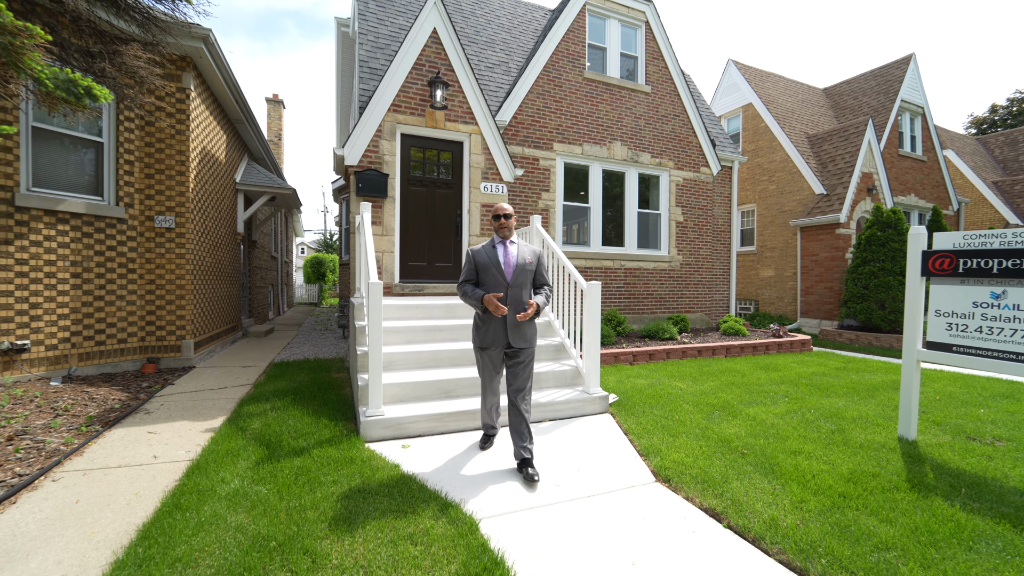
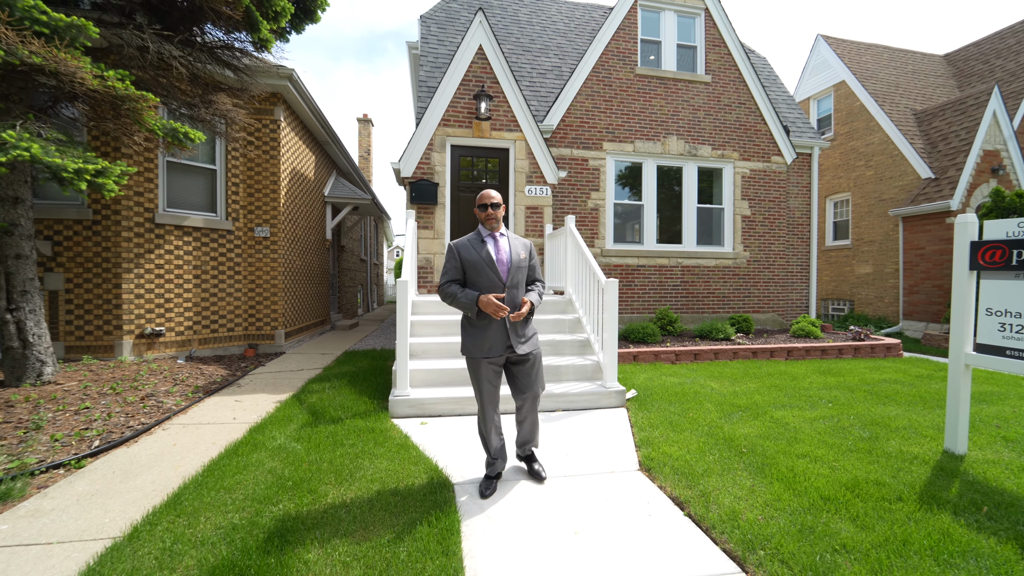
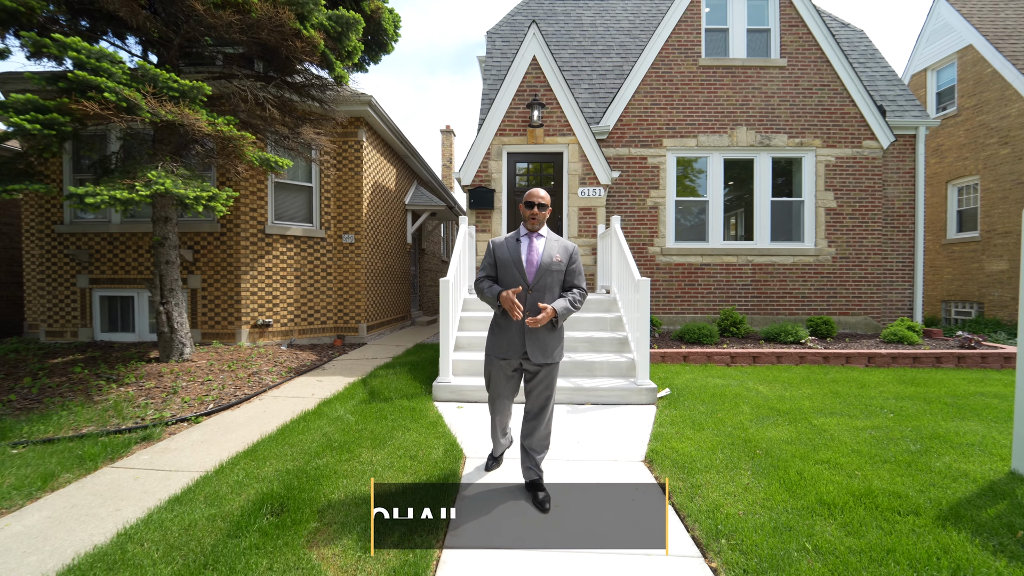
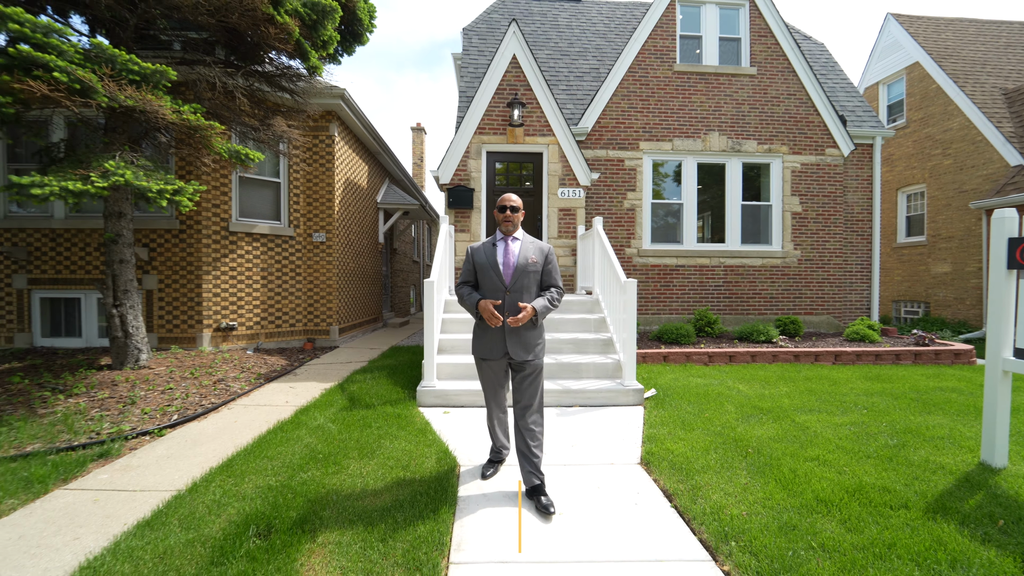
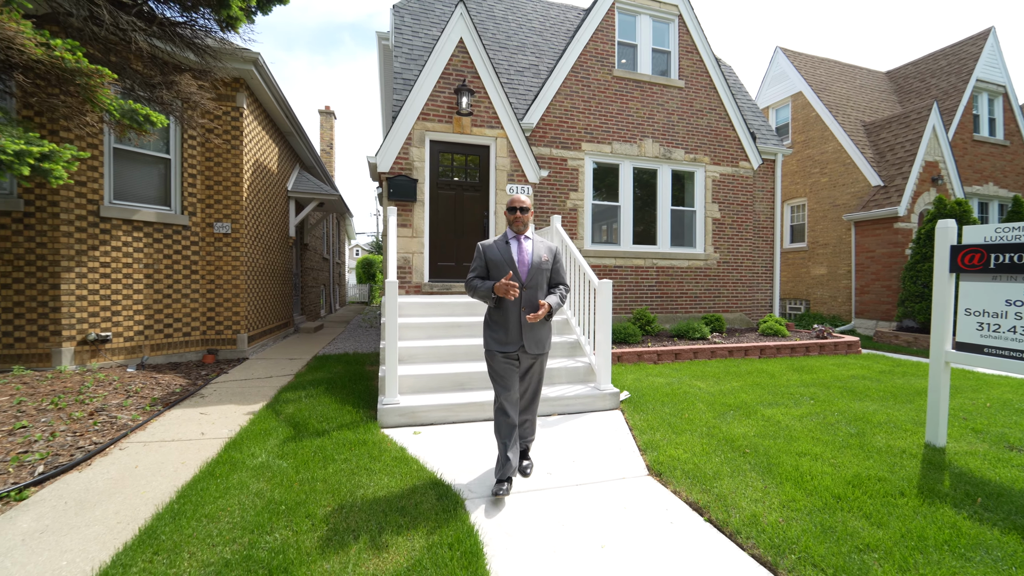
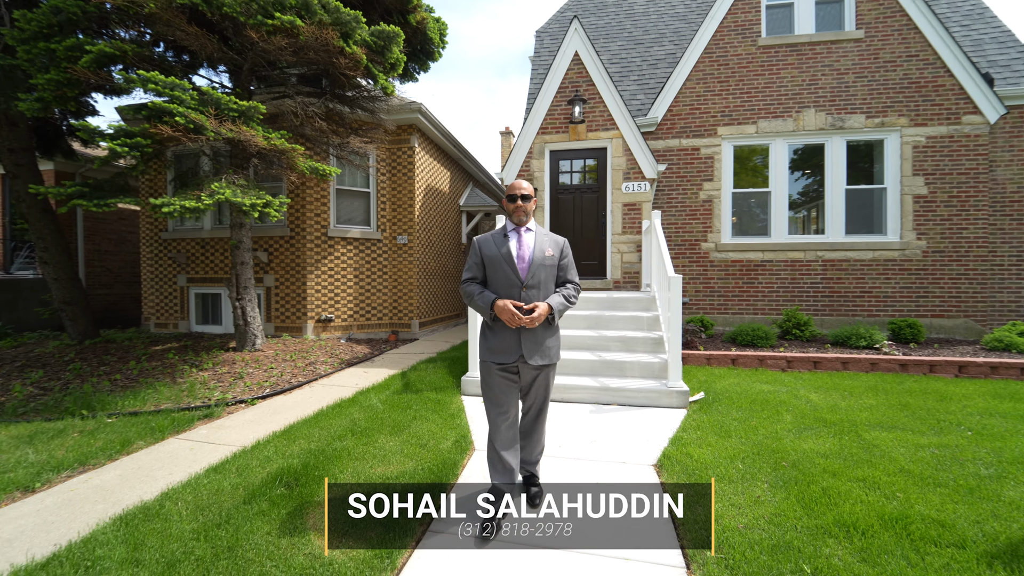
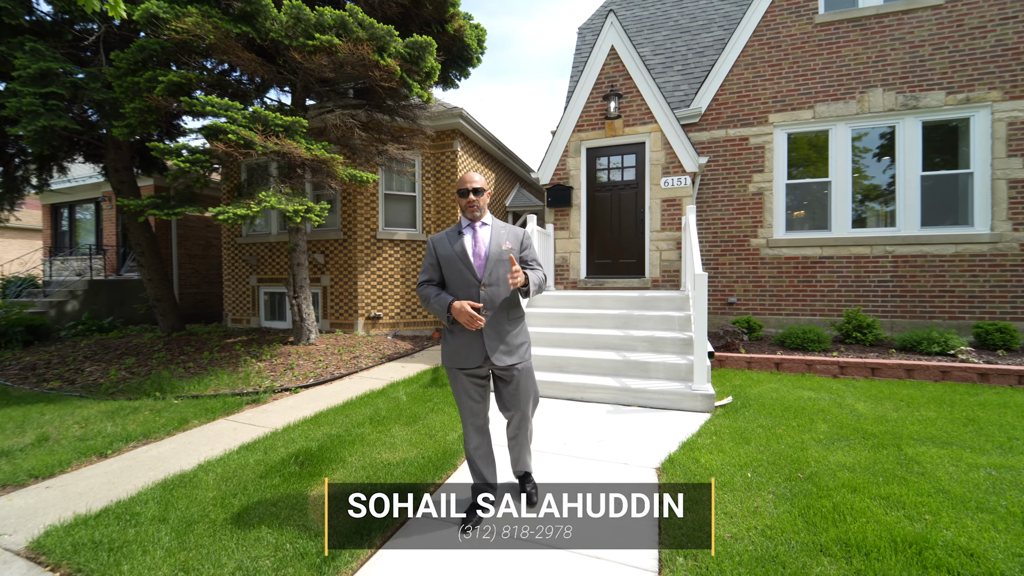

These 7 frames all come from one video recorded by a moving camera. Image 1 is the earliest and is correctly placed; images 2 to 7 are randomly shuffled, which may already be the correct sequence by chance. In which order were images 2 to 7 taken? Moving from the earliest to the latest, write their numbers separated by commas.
5, 2, 4, 3, 6, 7
